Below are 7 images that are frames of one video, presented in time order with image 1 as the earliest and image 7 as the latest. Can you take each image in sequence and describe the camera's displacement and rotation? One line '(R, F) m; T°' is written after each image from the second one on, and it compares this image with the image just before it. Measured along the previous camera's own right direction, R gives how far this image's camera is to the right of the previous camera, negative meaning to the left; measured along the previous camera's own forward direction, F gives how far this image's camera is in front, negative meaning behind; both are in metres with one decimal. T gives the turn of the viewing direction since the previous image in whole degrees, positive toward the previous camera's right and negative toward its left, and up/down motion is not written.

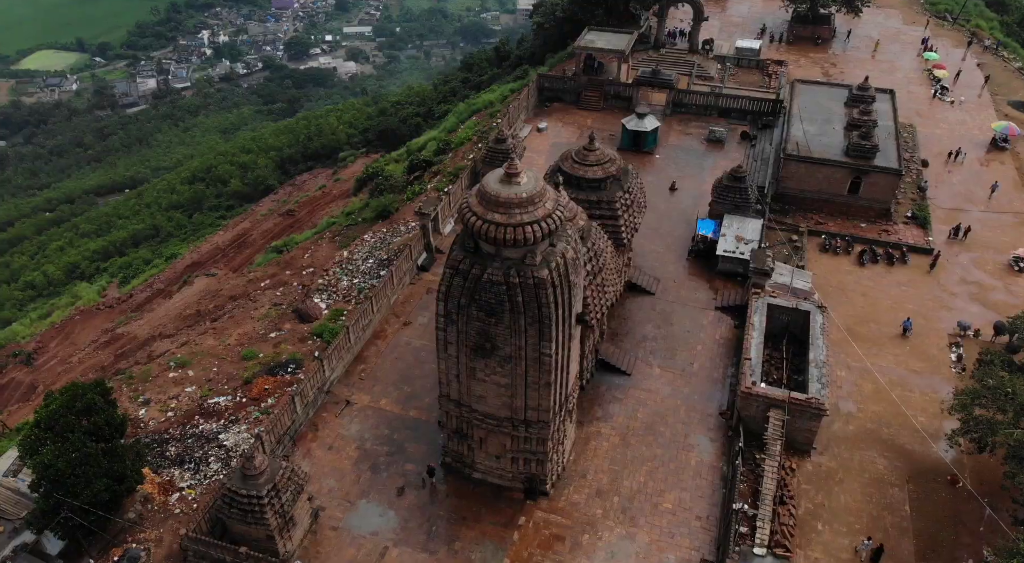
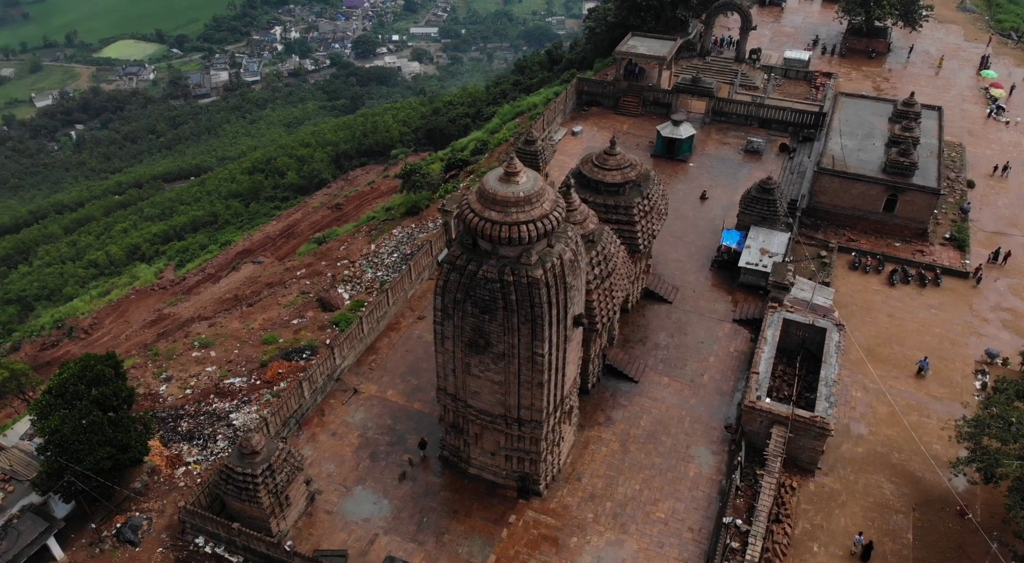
(+1.1, -0.1) m; -4°
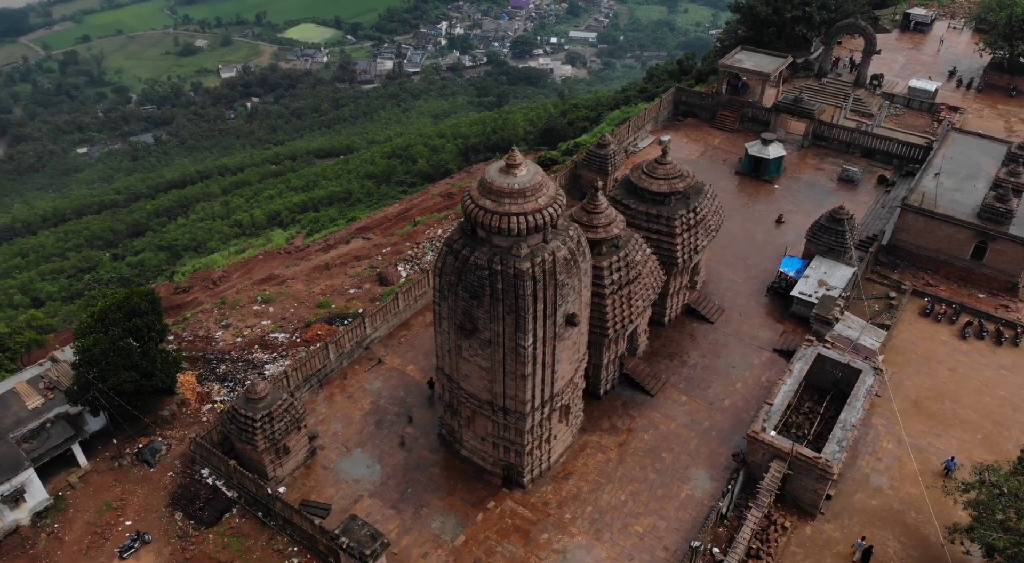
(+2.7, 0.0) m; -10°
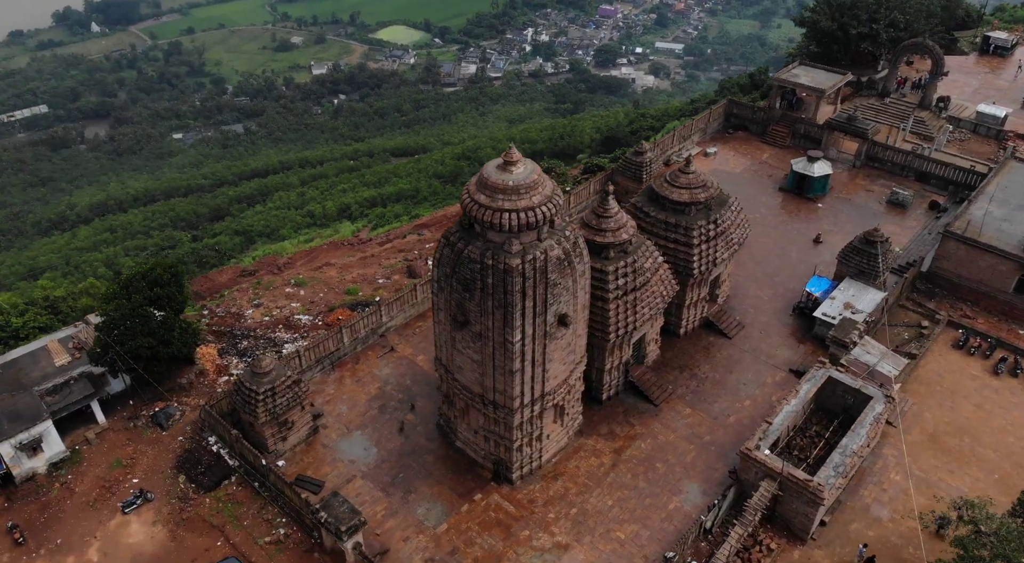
(+1.6, -0.1) m; -5°
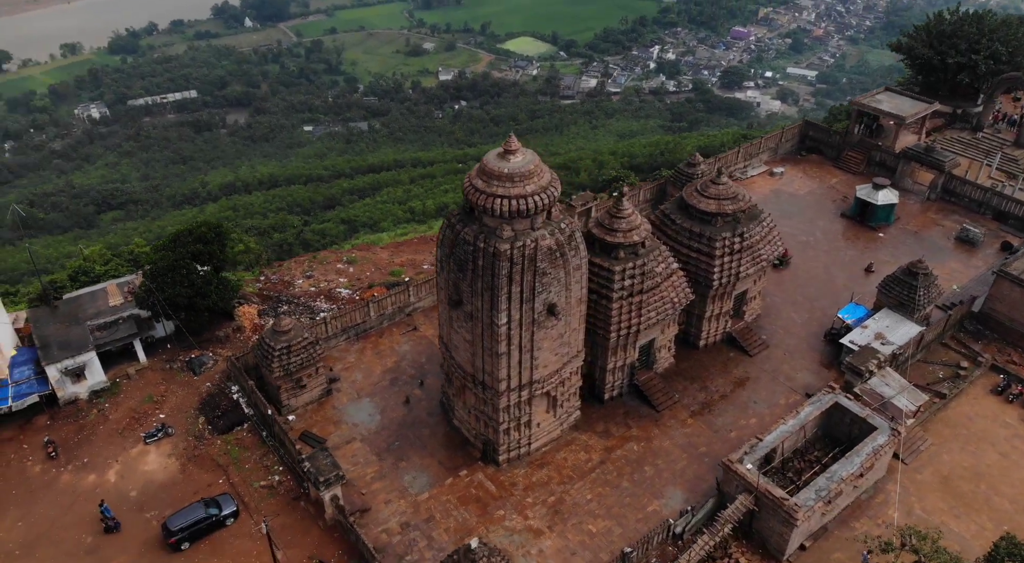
(+2.4, -0.5) m; -8°
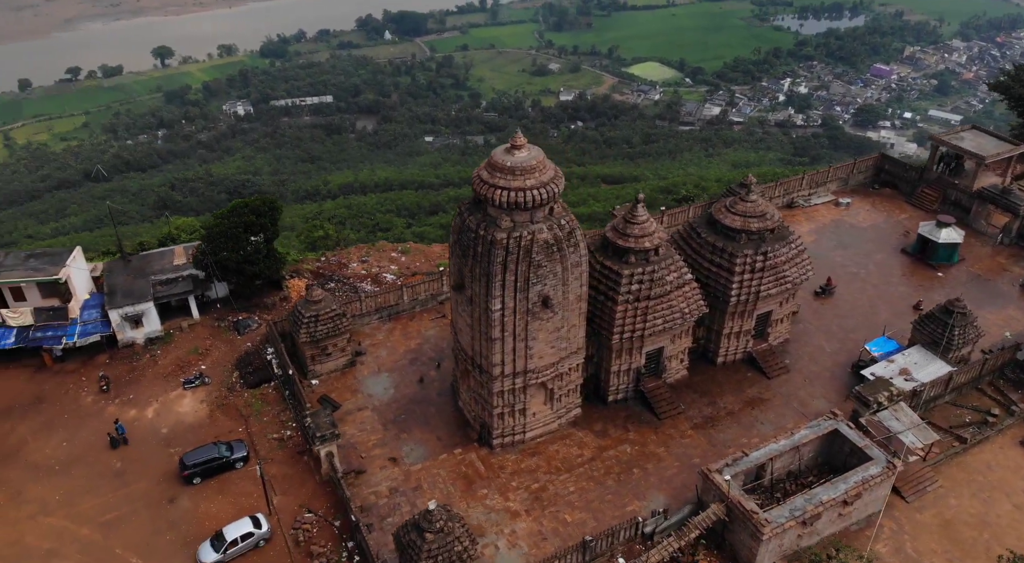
(+2.5, -0.7) m; -8°
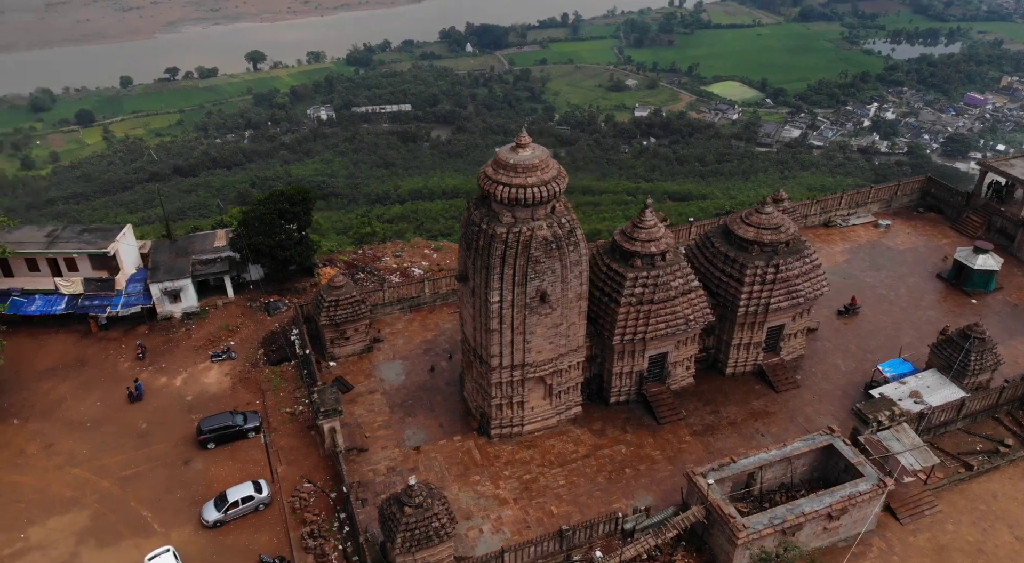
(+1.6, -0.6) m; -5°
